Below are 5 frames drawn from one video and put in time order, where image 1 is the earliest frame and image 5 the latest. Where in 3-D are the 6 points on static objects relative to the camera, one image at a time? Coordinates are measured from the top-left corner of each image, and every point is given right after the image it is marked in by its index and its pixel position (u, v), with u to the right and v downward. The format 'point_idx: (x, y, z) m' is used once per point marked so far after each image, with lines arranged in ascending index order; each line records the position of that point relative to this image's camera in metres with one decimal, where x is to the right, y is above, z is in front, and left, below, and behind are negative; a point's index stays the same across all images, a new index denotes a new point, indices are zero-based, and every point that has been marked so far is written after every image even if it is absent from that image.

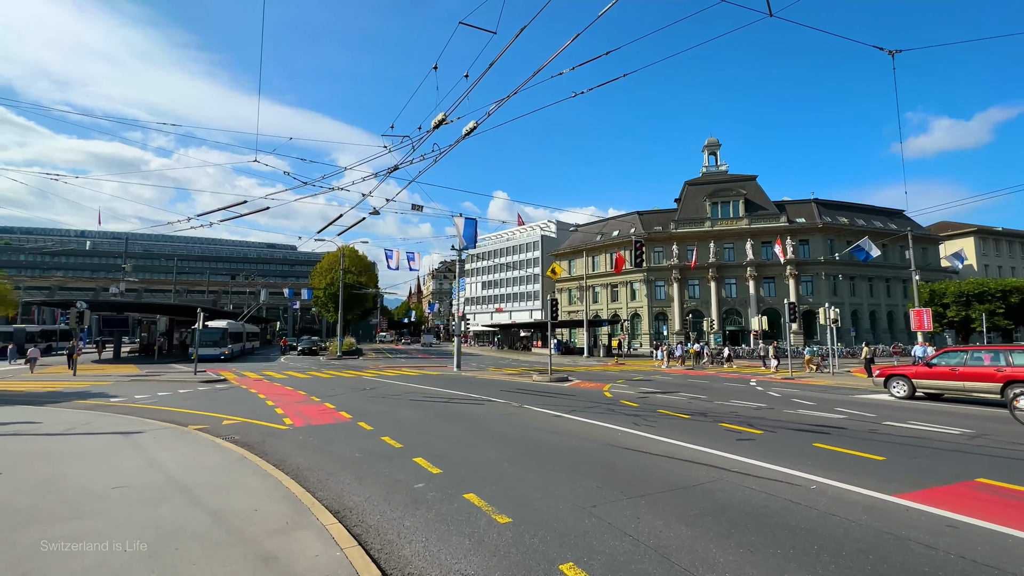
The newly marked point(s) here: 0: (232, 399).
0: (-9.8, -3.9, +17.3) m
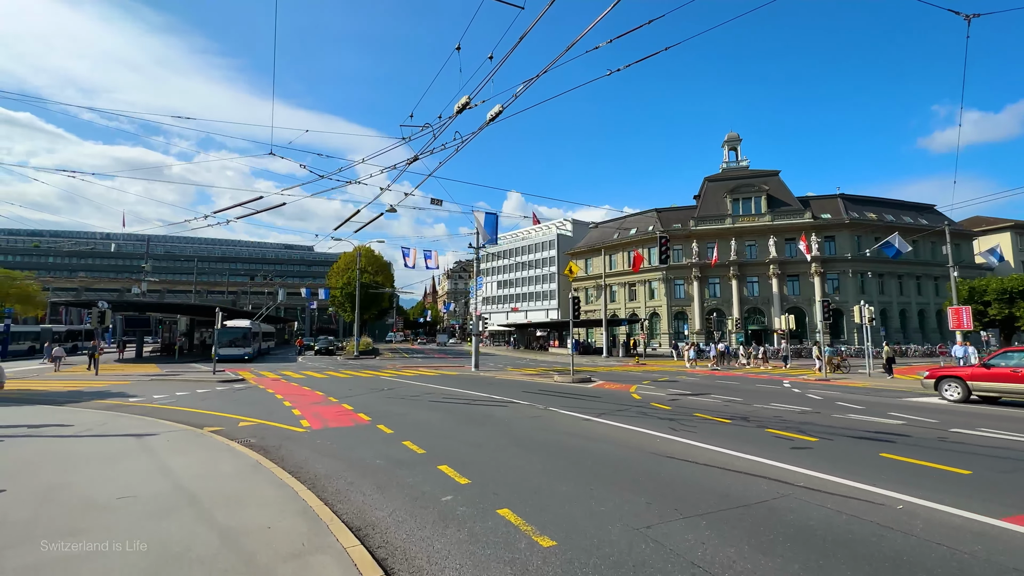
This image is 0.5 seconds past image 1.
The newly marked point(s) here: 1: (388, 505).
0: (-9.0, -3.8, +16.9) m
1: (-1.4, -2.5, +5.7) m
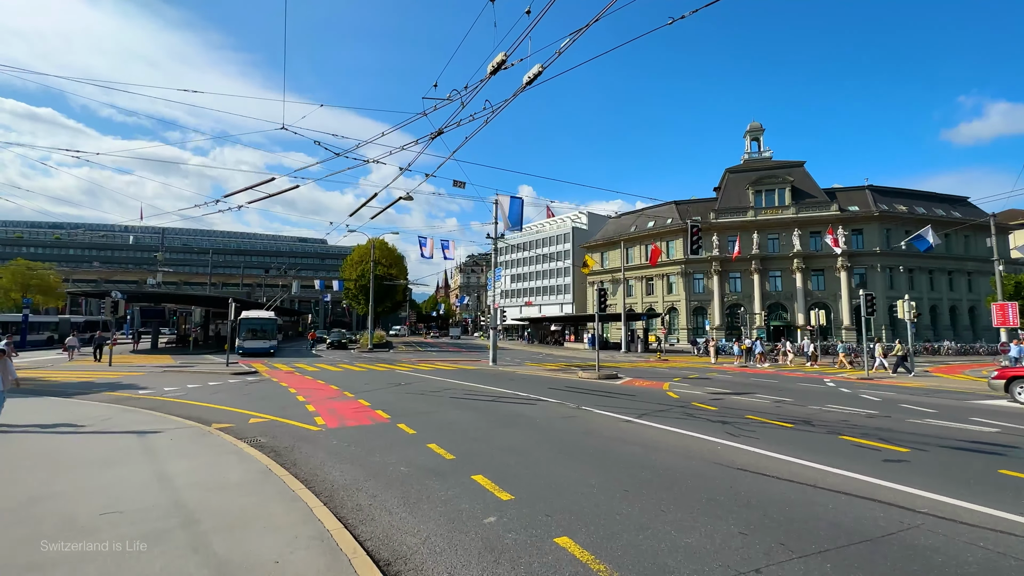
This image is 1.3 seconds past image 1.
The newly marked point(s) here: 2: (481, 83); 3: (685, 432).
0: (-8.2, -3.4, +16.1) m
1: (-0.9, -2.3, +4.8) m
2: (-0.7, +4.7, +11.2) m
3: (+3.1, -2.6, +9.0) m
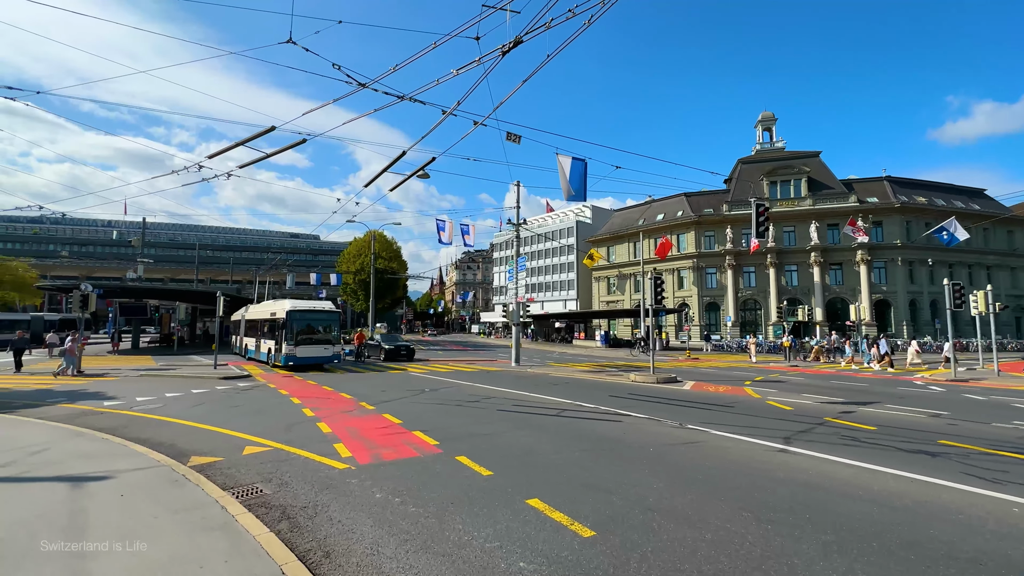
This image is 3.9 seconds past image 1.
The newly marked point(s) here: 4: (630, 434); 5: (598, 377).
0: (-6.7, -3.1, +13.0) m
1: (+0.8, -2.0, +1.7) m
2: (+0.9, +5.1, +8.2) m
3: (+4.7, -2.2, +6.0) m
4: (+2.1, -2.5, +8.6) m
5: (+3.3, -3.4, +18.9) m
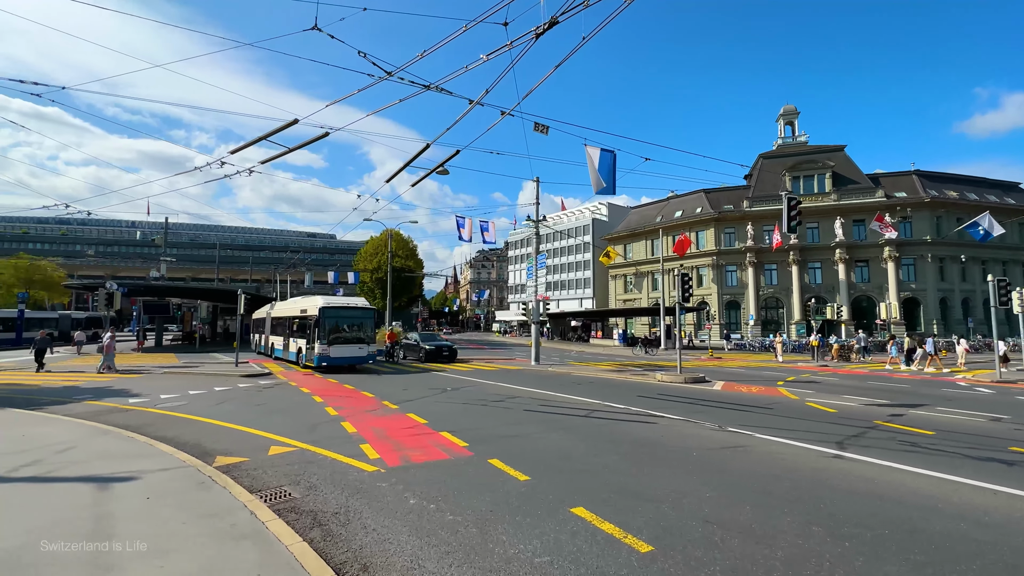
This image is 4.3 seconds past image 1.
0: (-6.0, -3.0, +12.8) m
1: (+1.1, -1.9, +1.3) m
2: (+1.4, +5.1, +7.8) m
3: (+5.2, -2.2, +5.5) m
4: (+2.6, -2.5, +8.2) m
5: (+4.1, -3.3, +18.4) m
